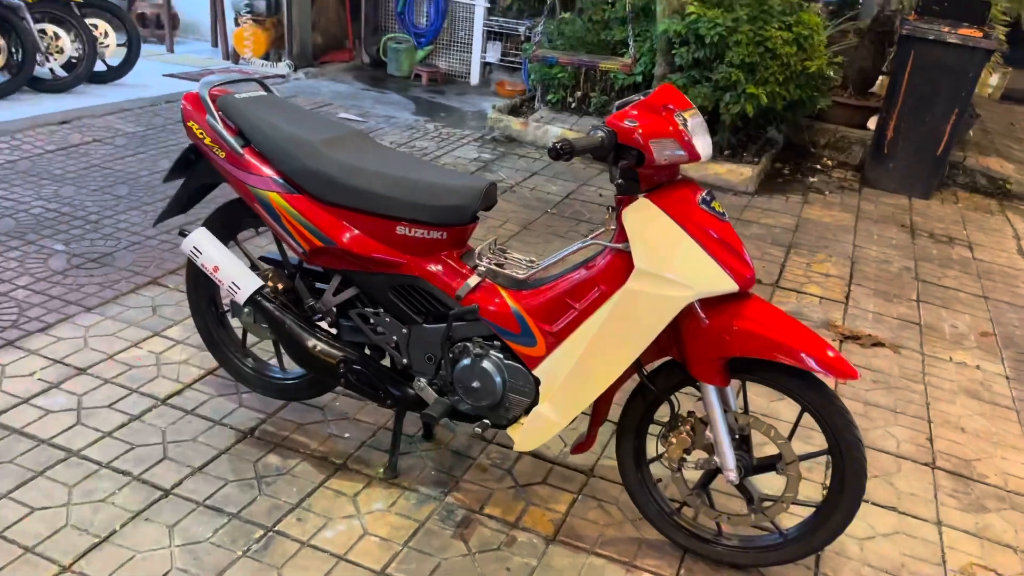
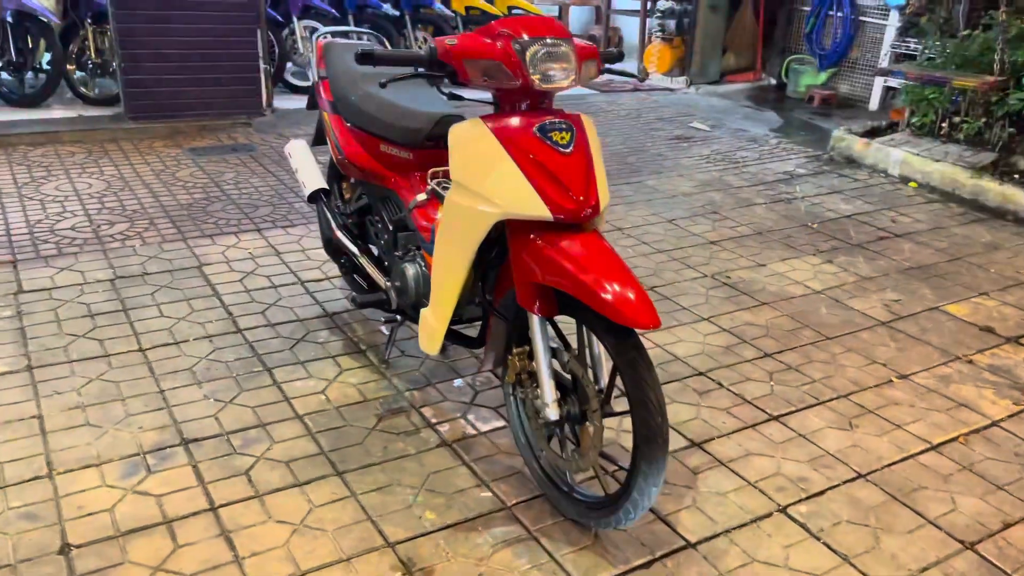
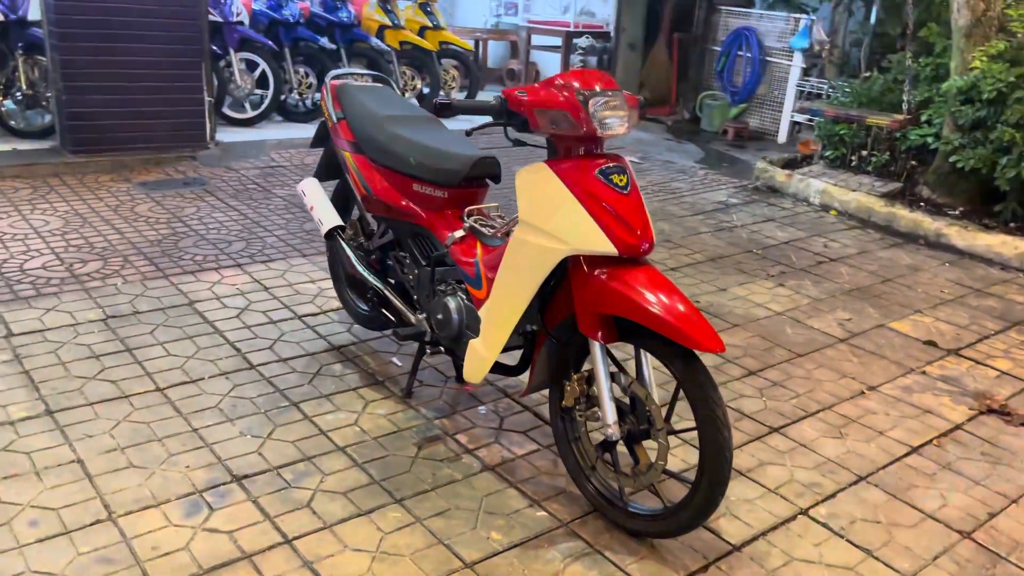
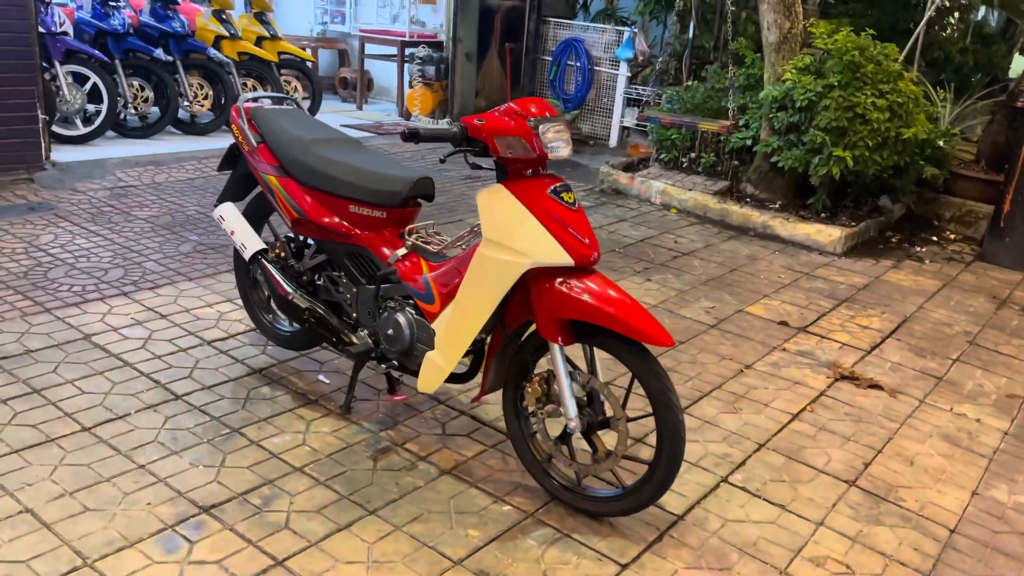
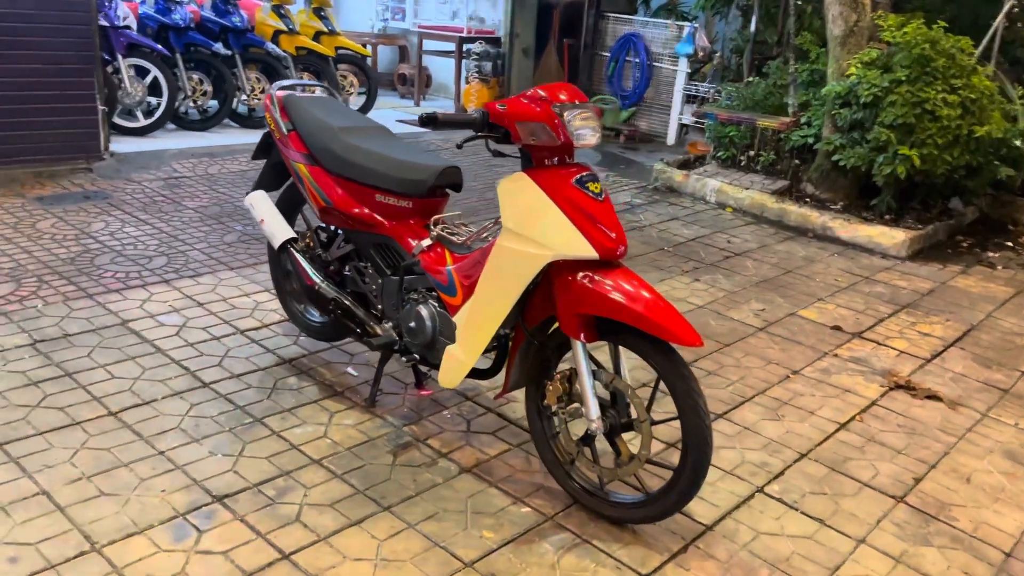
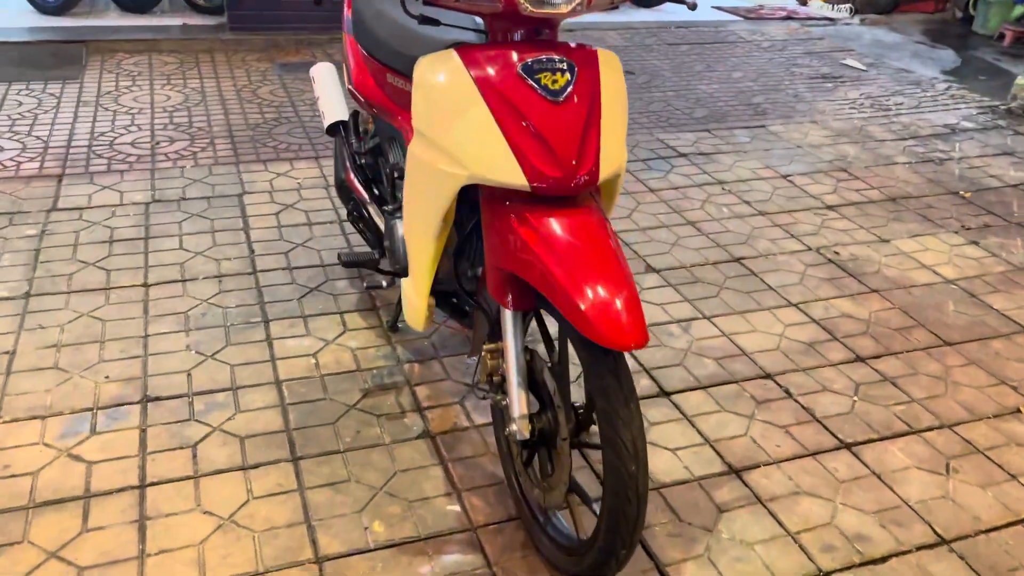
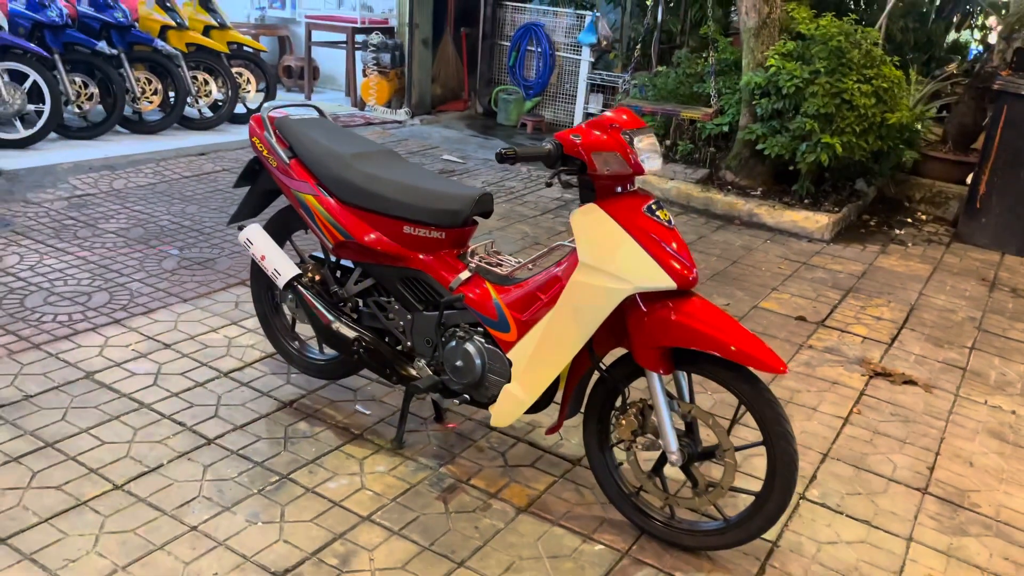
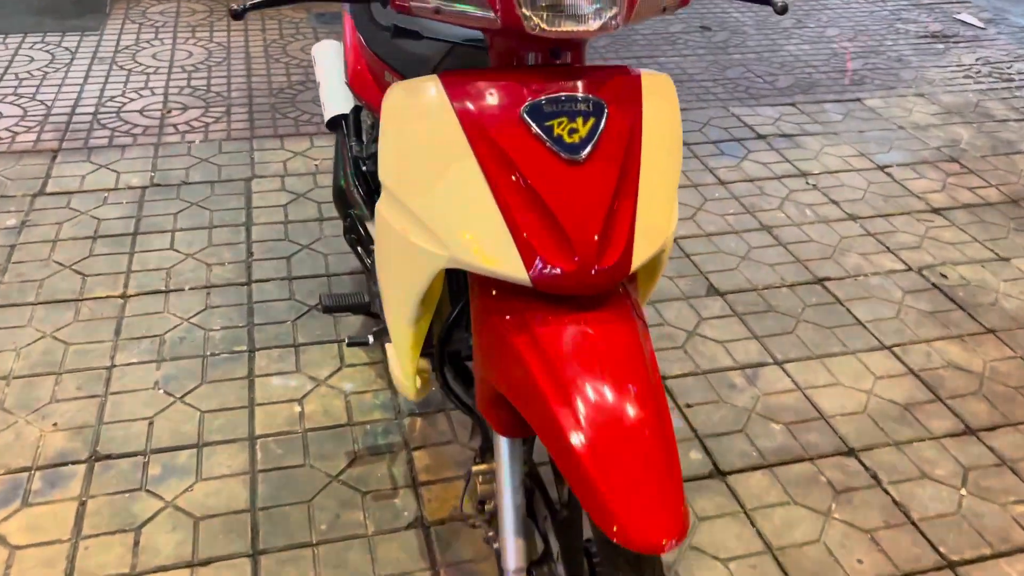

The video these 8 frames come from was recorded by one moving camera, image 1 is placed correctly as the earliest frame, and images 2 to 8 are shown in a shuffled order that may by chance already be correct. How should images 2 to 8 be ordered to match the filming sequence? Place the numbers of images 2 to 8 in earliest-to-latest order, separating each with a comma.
7, 4, 5, 3, 2, 6, 8
